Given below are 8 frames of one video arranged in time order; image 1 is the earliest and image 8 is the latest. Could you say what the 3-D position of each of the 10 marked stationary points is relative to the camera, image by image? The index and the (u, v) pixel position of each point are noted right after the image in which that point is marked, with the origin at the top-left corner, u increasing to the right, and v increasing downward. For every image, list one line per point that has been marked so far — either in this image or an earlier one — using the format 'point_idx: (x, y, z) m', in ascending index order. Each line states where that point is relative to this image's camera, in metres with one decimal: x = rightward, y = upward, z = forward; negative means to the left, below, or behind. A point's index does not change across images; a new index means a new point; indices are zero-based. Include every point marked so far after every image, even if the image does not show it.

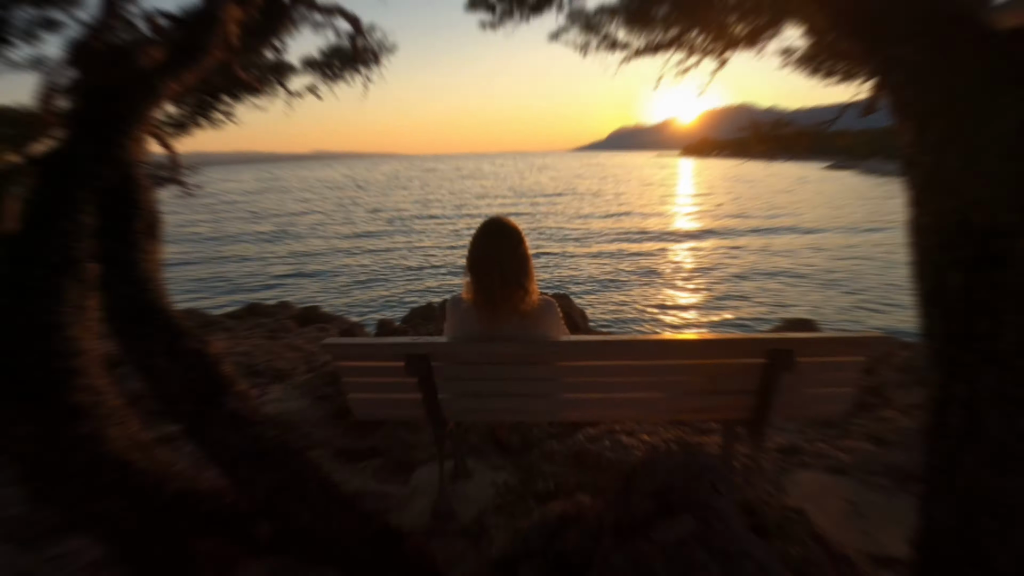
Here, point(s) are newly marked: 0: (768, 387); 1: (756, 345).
0: (+1.1, -0.4, +2.4) m
1: (+1.0, -0.2, +2.2) m
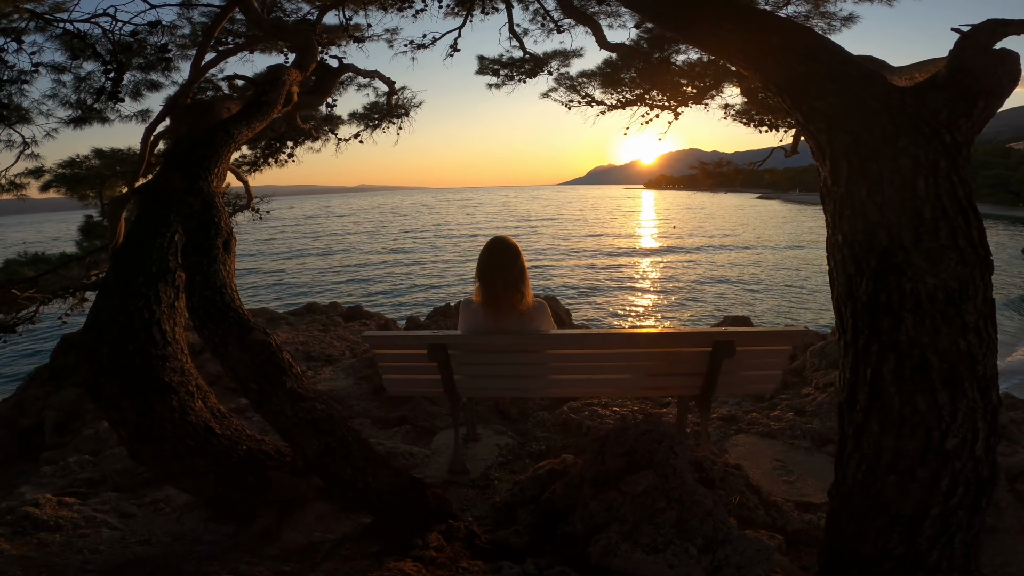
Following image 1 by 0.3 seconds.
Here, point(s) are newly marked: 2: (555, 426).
0: (+1.1, -0.5, +3.3) m
1: (+1.1, -0.3, +3.2) m
2: (+0.3, -1.0, +4.5) m
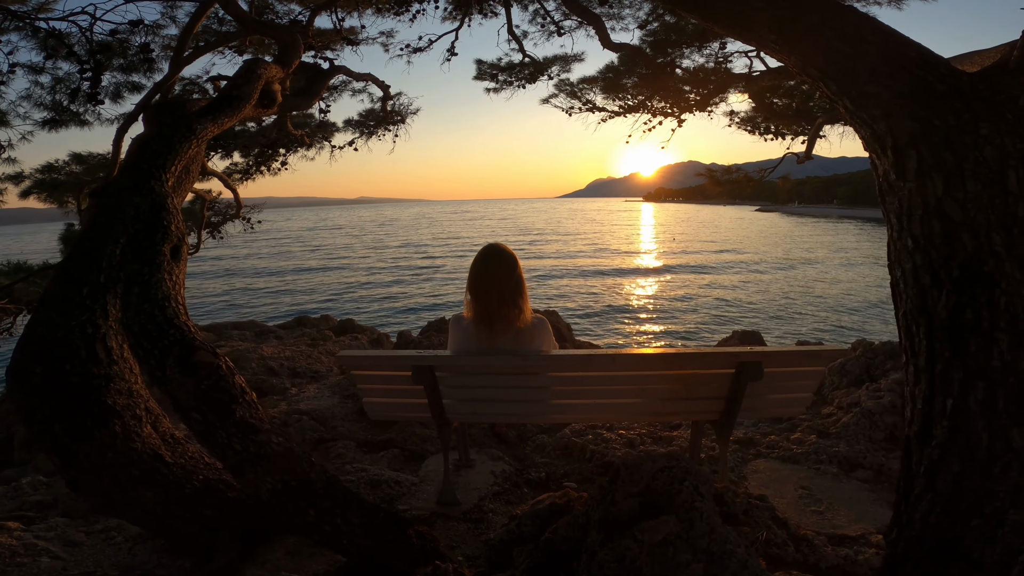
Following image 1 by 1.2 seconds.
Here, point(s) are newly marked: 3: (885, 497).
0: (+1.1, -0.5, +2.9) m
1: (+1.0, -0.3, +2.8) m
2: (+0.3, -1.1, +4.1) m
3: (+2.2, -1.2, +3.6) m
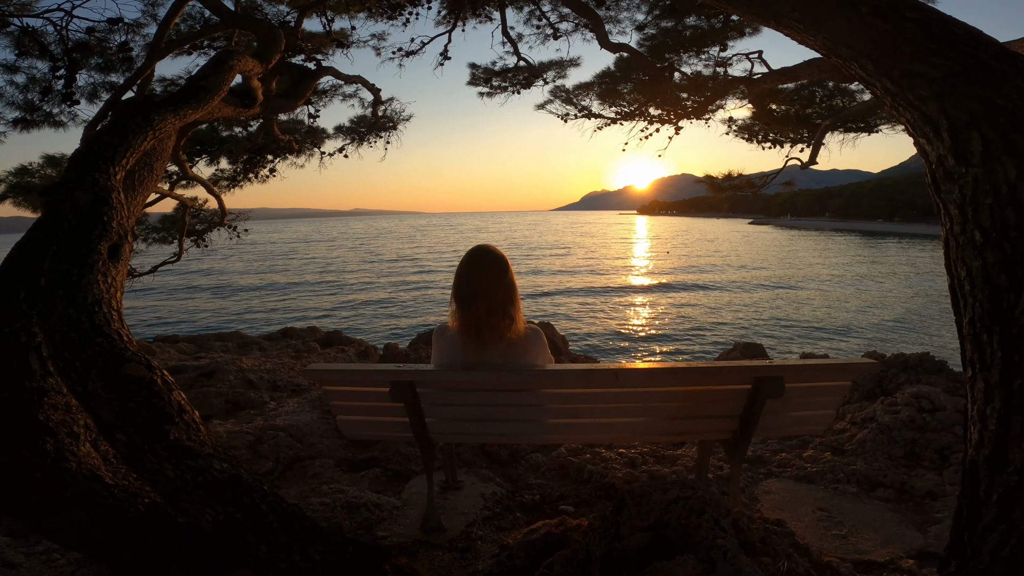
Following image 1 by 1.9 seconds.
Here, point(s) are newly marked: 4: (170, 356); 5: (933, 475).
0: (+1.0, -0.5, +2.6) m
1: (+1.0, -0.3, +2.5) m
2: (+0.2, -1.1, +3.8) m
3: (+2.1, -1.2, +3.3) m
4: (-4.1, -0.8, +7.3) m
5: (+2.5, -1.1, +3.7) m
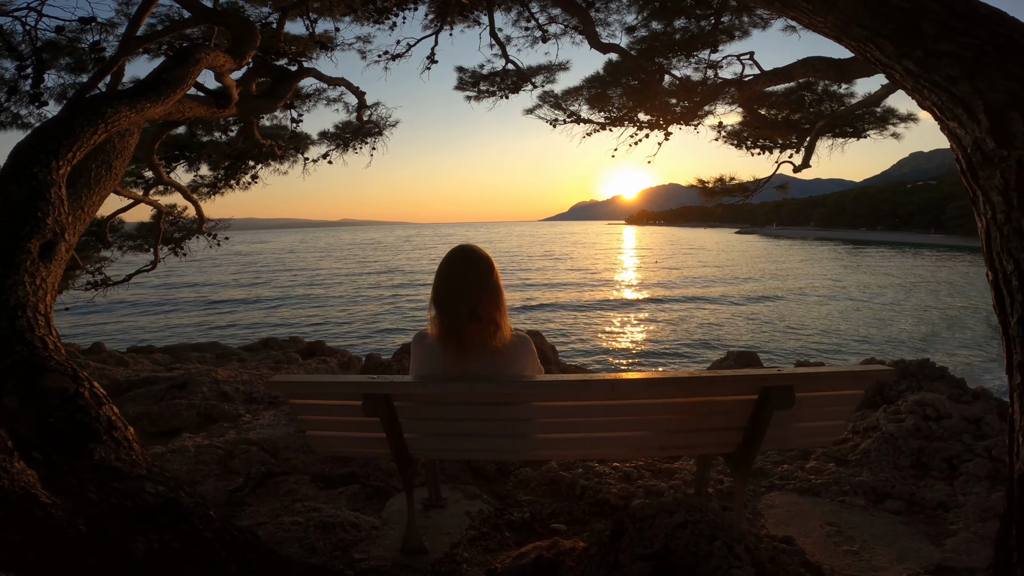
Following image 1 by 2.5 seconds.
0: (+1.0, -0.5, +2.4) m
1: (+0.9, -0.3, +2.3) m
2: (+0.2, -1.2, +3.6) m
3: (+2.1, -1.2, +3.1) m
4: (-4.2, -0.9, +7.0) m
5: (+2.5, -1.1, +3.5) m
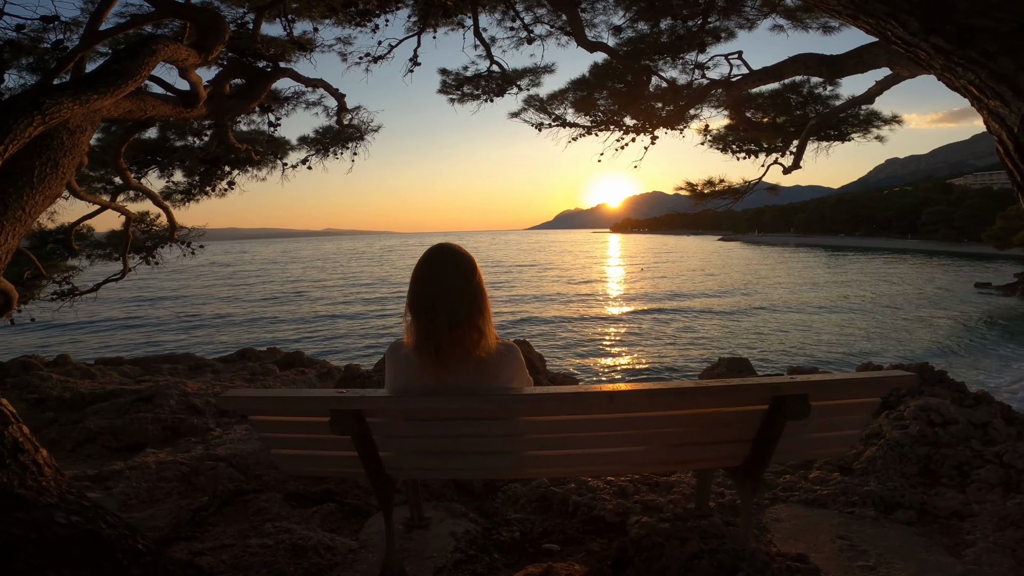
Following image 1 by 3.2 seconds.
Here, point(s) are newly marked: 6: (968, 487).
0: (+0.9, -0.5, +2.2) m
1: (+0.9, -0.3, +2.1) m
2: (+0.1, -1.2, +3.3) m
3: (+2.0, -1.2, +2.9) m
4: (-4.3, -1.0, +6.6) m
5: (+2.4, -1.1, +3.3) m
6: (+2.5, -1.1, +3.4) m
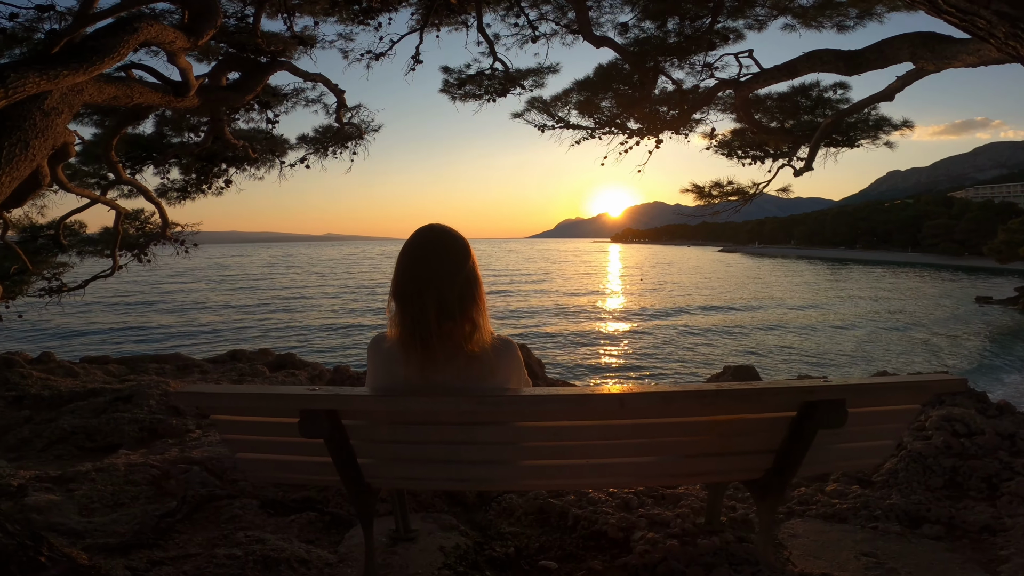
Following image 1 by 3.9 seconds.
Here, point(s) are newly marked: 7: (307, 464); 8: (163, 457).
0: (+0.9, -0.5, +2.0) m
1: (+0.9, -0.3, +1.8) m
2: (+0.1, -1.1, +3.1) m
3: (+2.0, -1.2, +2.7) m
4: (-4.4, -1.0, +6.4) m
5: (+2.4, -1.1, +3.1) m
6: (+2.5, -1.1, +3.1) m
7: (-0.7, -0.6, +2.1) m
8: (-2.1, -1.0, +3.7) m
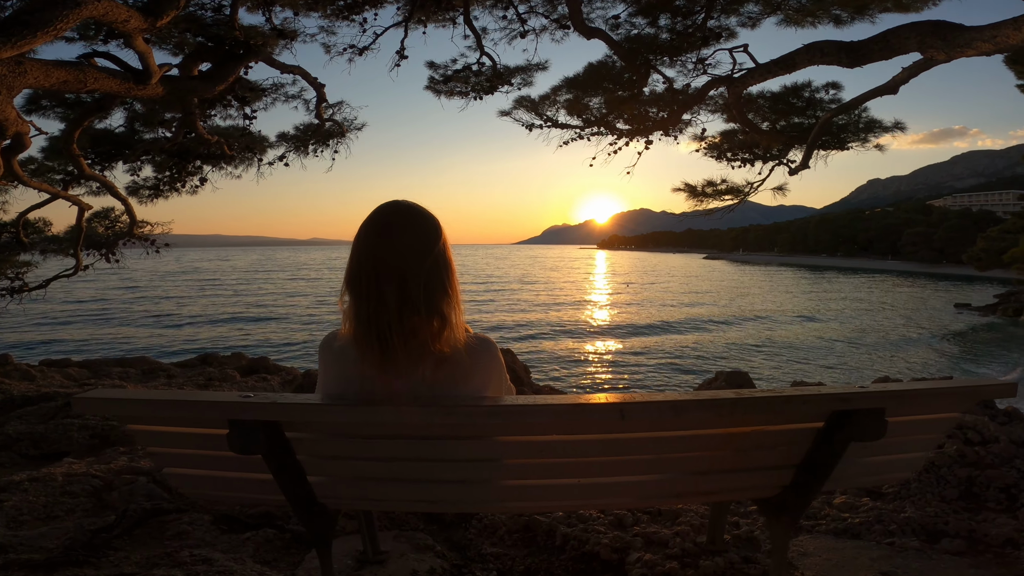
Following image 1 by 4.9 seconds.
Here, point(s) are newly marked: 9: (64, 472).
0: (+0.8, -0.5, +1.7) m
1: (+0.8, -0.3, +1.6) m
2: (0.0, -1.1, +2.8) m
3: (+1.9, -1.2, +2.4) m
4: (-4.5, -0.9, +6.0) m
5: (+2.3, -1.1, +2.9) m
6: (+2.4, -1.1, +2.9) m
7: (-0.7, -0.6, +1.8) m
8: (-2.2, -1.0, +3.4) m
9: (-2.3, -1.0, +3.2) m
